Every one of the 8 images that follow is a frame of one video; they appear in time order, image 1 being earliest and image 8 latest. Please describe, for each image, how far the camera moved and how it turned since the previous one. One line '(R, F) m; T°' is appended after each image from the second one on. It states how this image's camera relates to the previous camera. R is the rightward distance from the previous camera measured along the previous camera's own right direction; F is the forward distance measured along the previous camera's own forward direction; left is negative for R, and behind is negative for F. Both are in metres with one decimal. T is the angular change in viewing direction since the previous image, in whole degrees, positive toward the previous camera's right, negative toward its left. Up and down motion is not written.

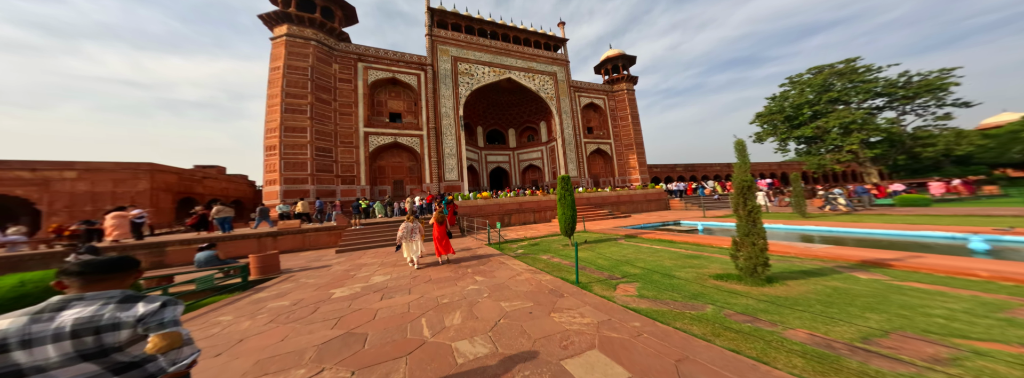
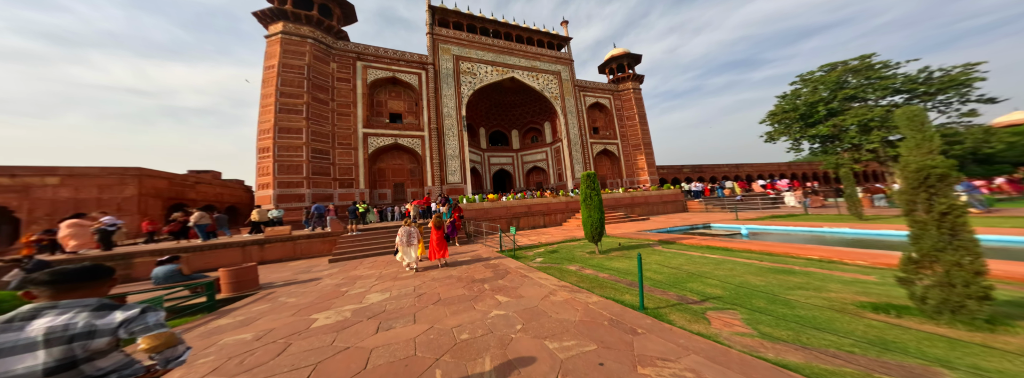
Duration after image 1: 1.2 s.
(-0.3, +0.7) m; 0°
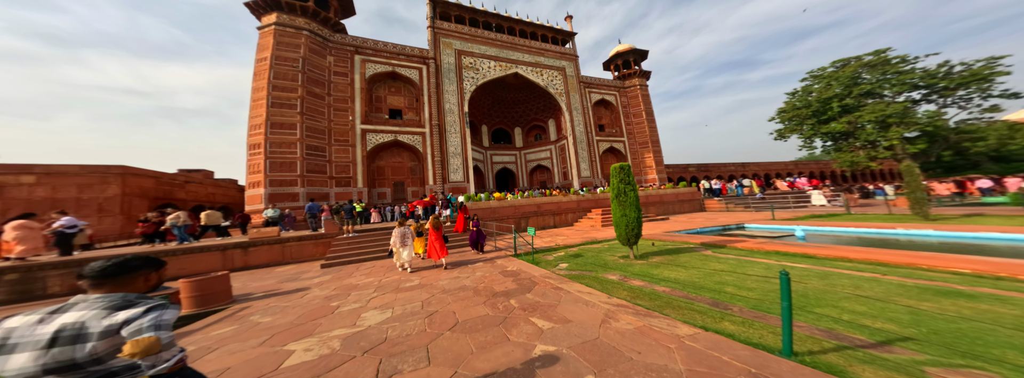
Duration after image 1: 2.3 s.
(-0.4, +0.7) m; 0°
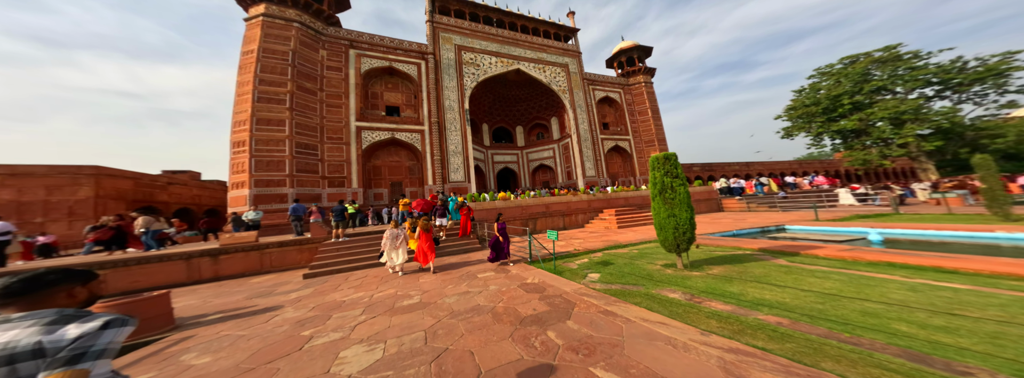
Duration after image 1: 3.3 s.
(-0.3, +0.7) m; +1°
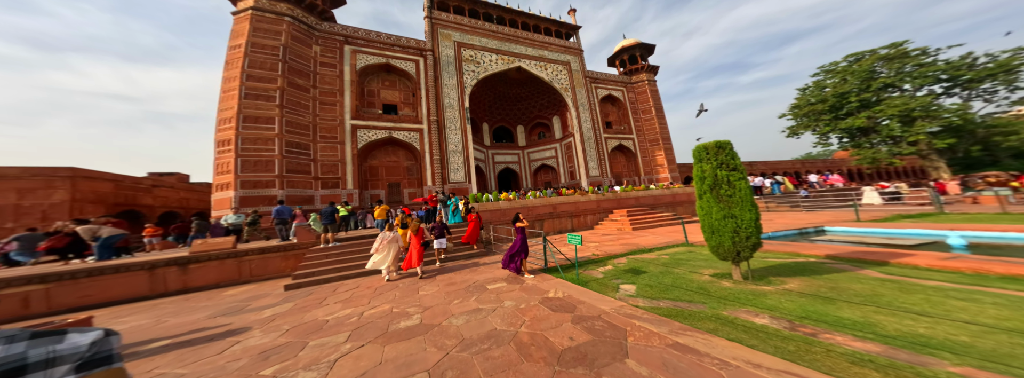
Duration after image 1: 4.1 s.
(-0.2, +0.6) m; 0°
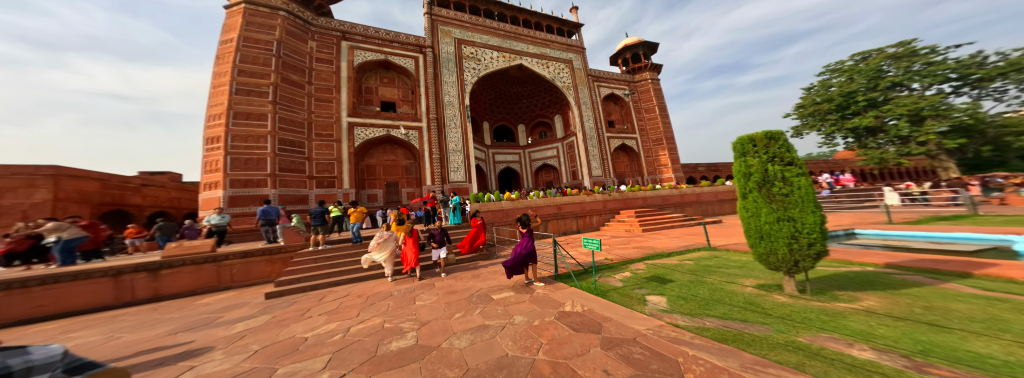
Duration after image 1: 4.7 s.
(-0.1, +0.4) m; 0°
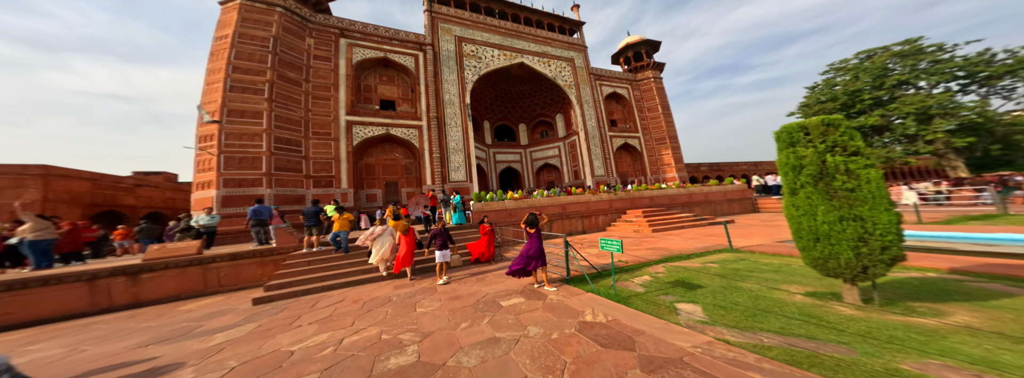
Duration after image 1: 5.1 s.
(-0.1, +0.3) m; 0°
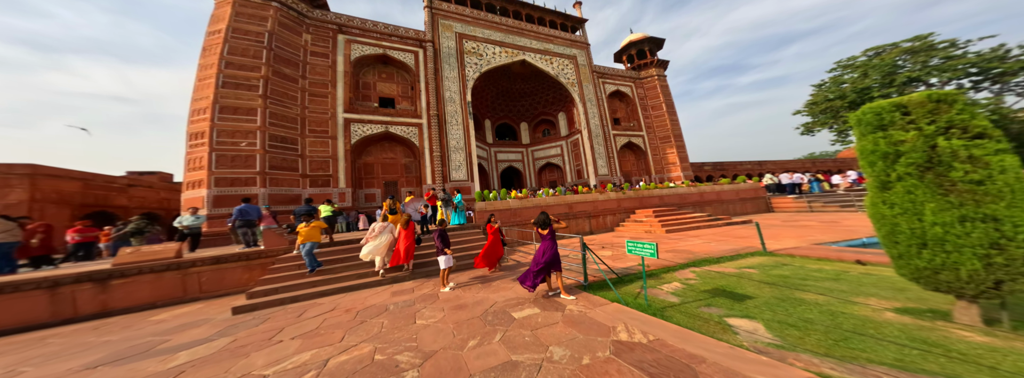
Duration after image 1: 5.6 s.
(-0.1, +0.4) m; 0°
